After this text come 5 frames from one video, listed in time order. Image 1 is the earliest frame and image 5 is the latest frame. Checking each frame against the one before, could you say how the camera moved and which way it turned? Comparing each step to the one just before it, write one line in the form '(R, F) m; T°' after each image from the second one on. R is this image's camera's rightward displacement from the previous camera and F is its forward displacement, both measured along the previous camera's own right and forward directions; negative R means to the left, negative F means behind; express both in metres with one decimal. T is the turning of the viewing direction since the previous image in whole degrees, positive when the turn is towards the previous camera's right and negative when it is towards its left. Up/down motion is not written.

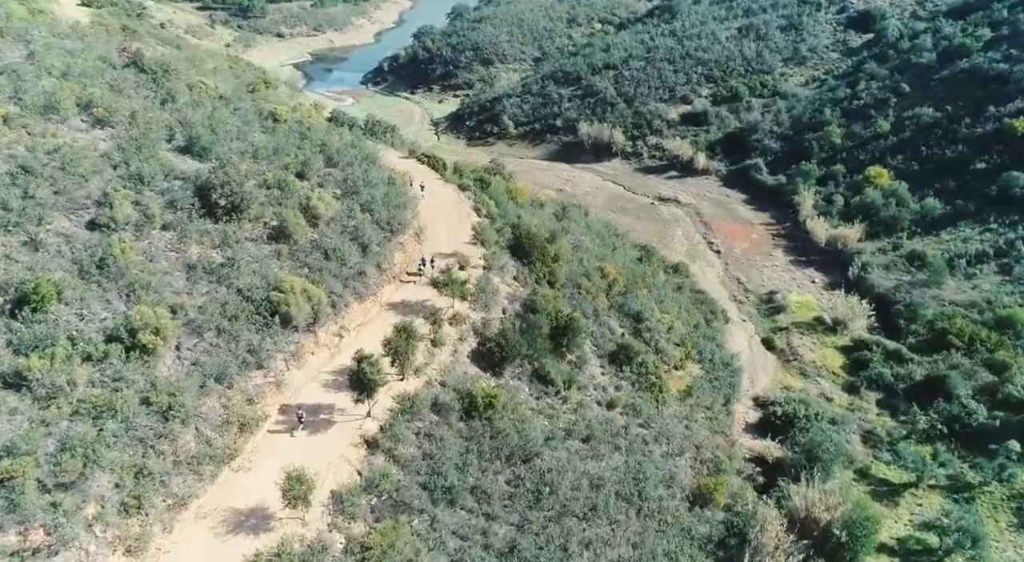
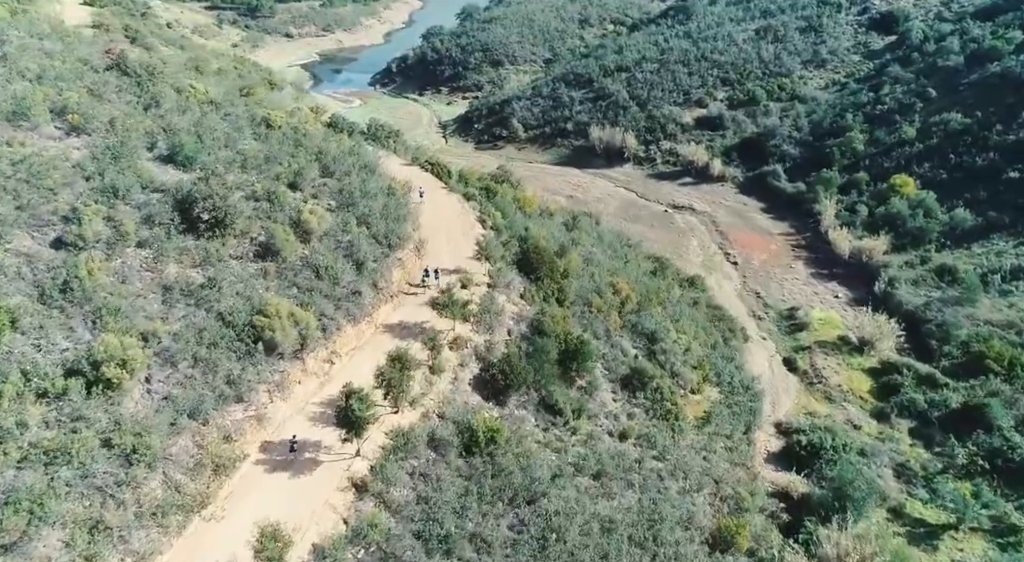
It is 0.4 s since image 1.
(+0.1, +2.0) m; -1°
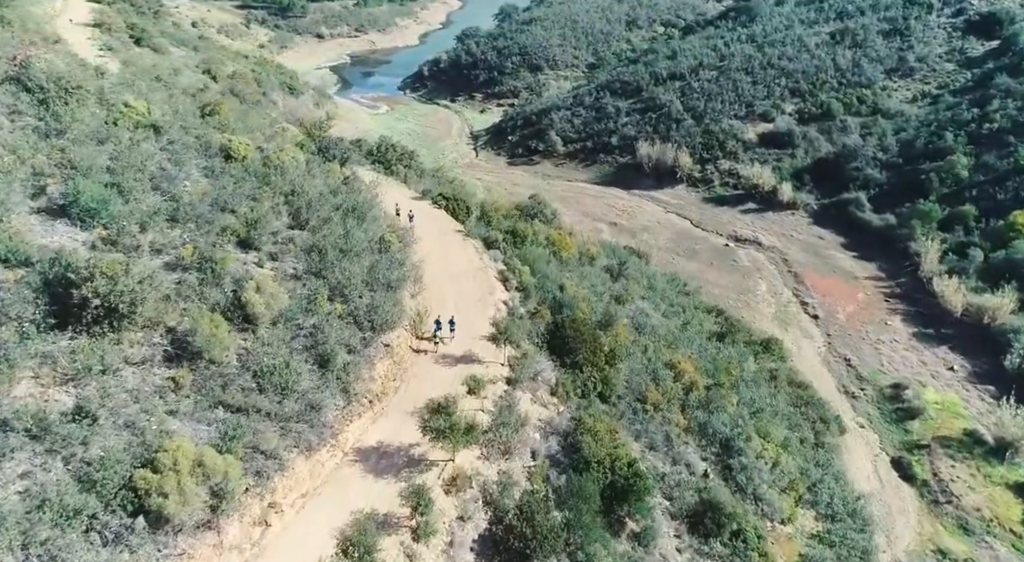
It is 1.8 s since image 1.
(+0.2, +7.9) m; -3°
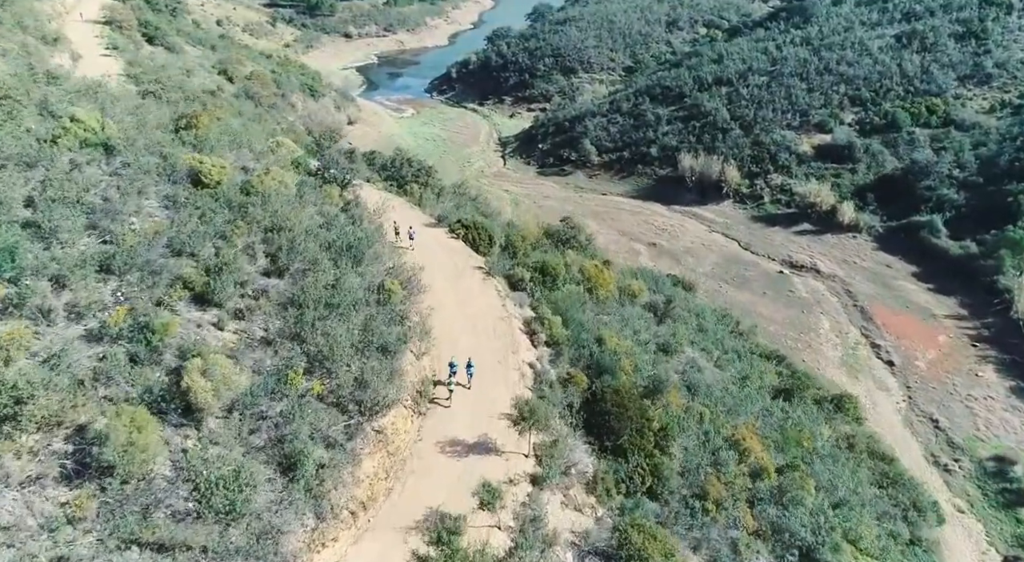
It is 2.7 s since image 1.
(0.0, +4.7) m; -2°
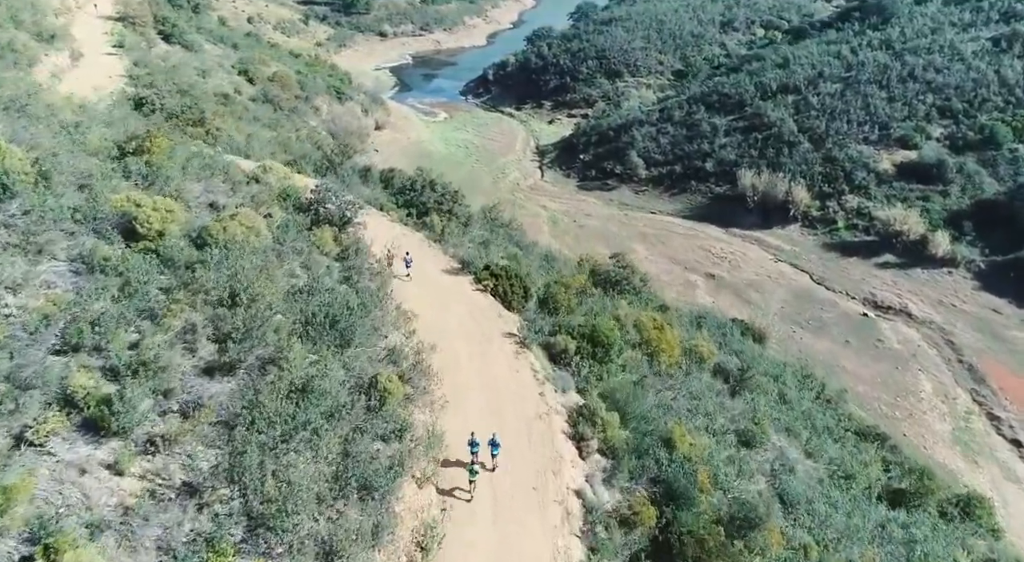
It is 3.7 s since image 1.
(-0.2, +5.7) m; -3°
